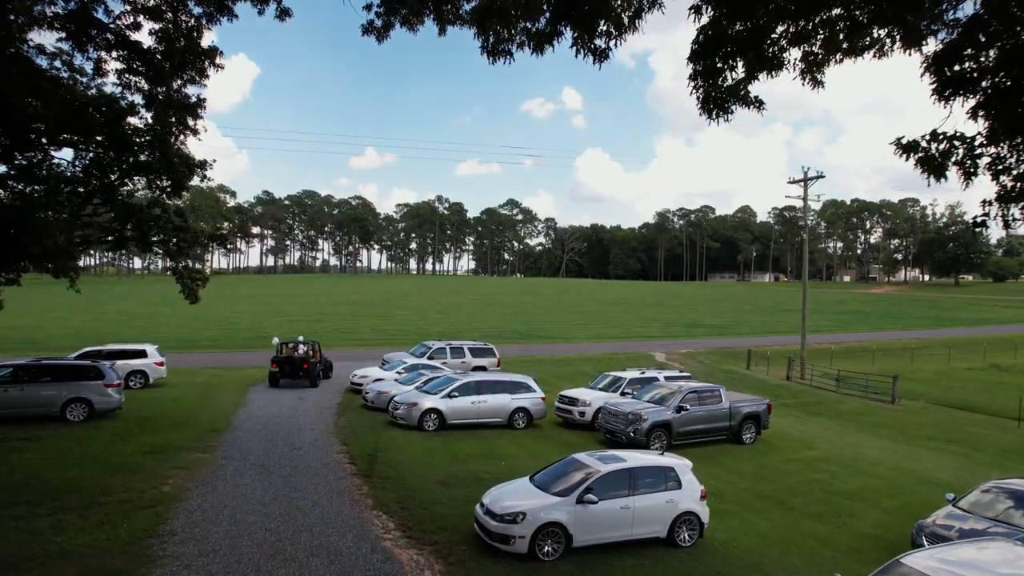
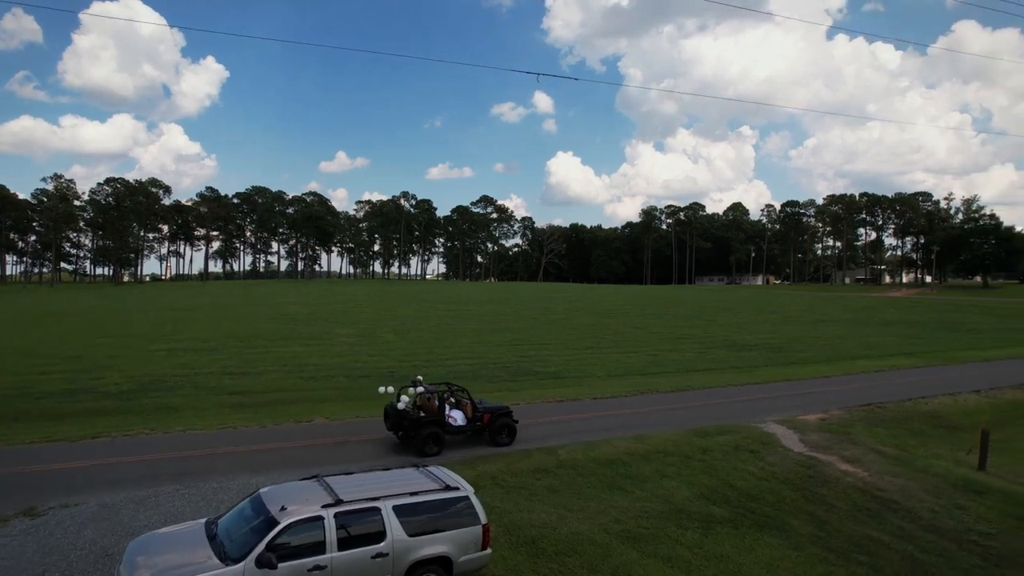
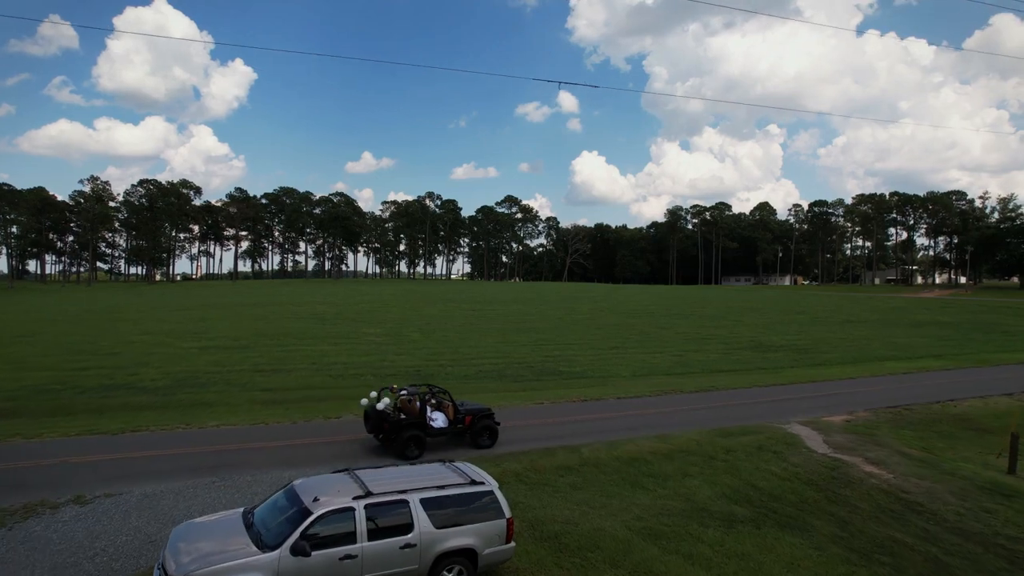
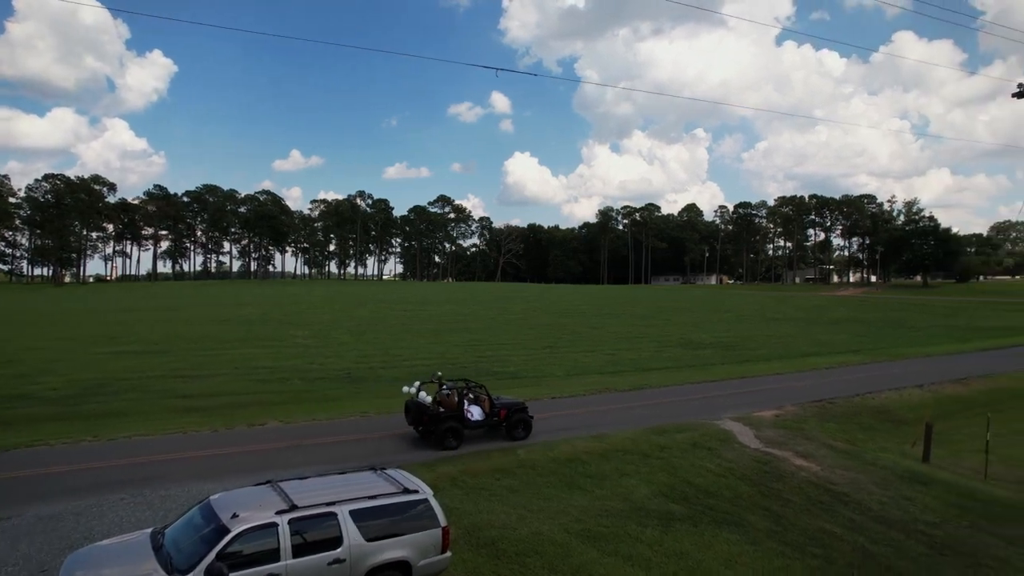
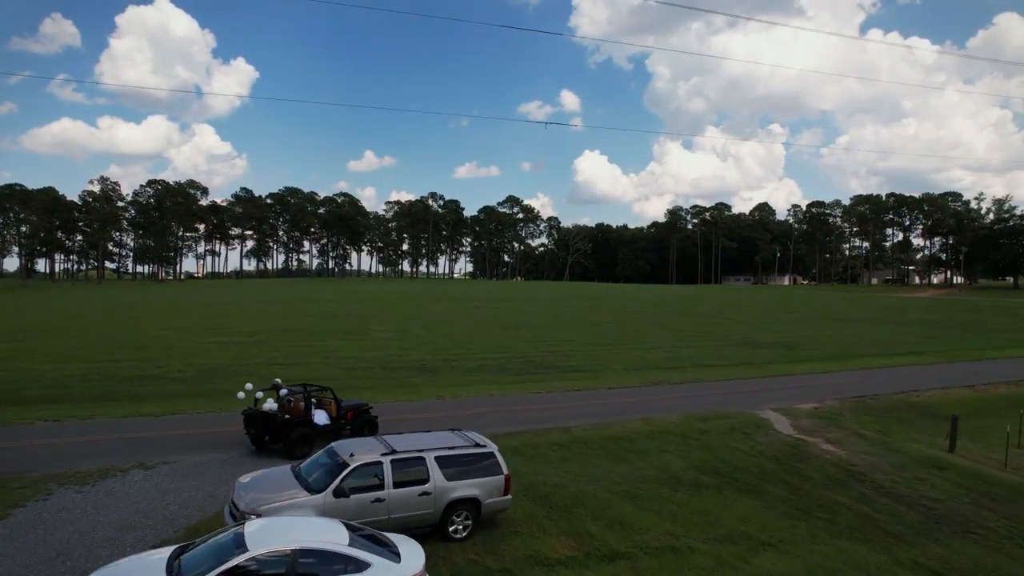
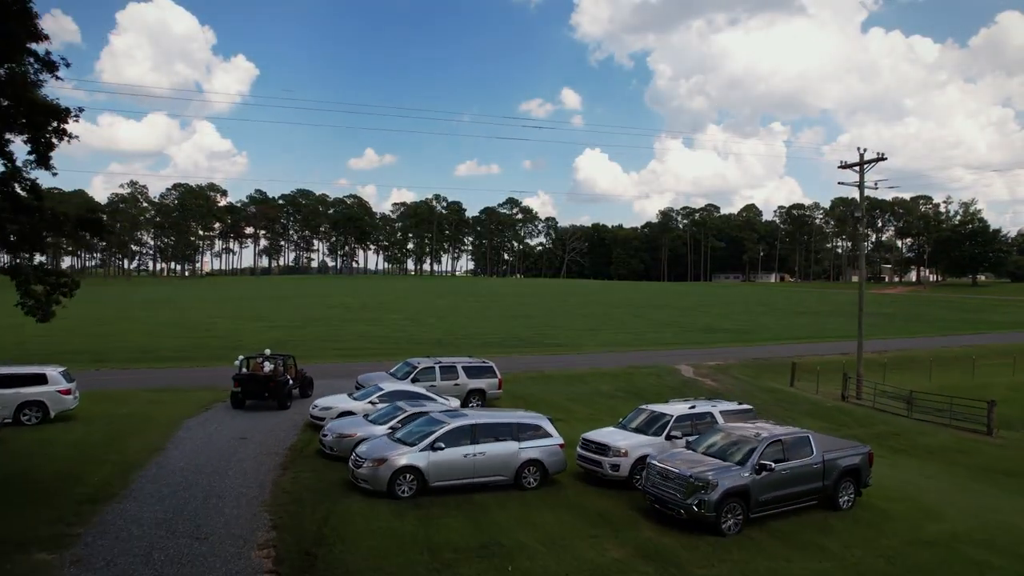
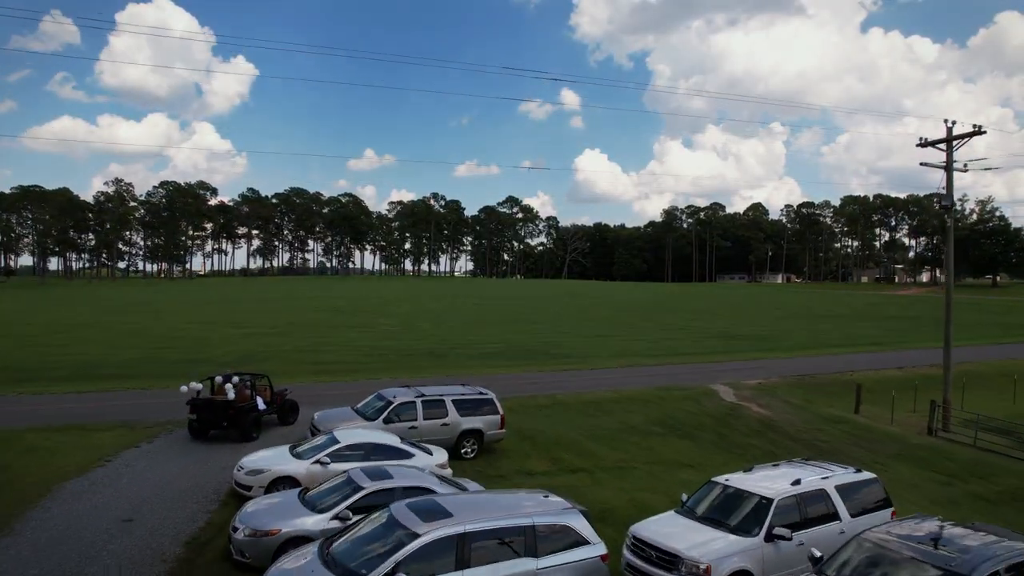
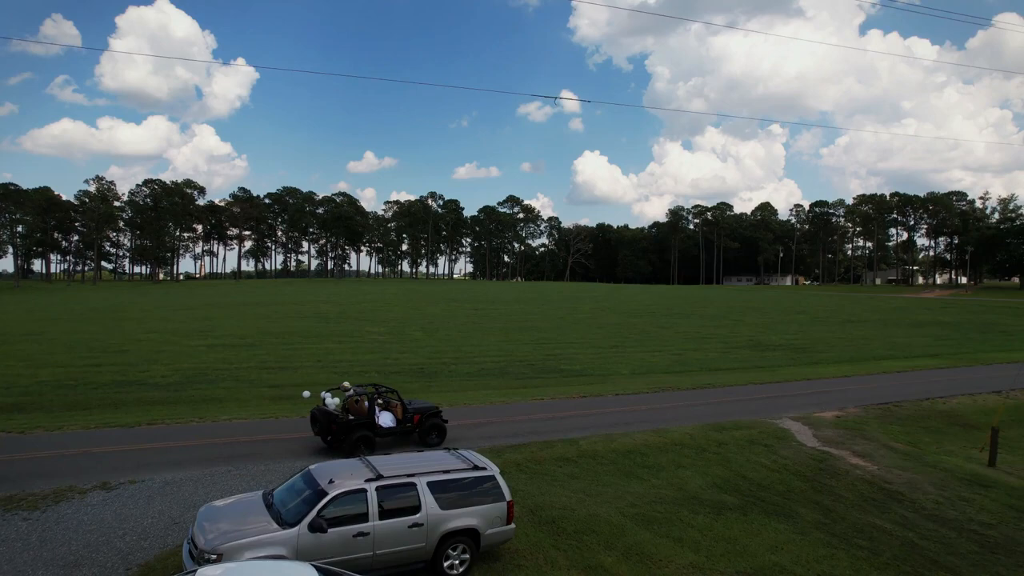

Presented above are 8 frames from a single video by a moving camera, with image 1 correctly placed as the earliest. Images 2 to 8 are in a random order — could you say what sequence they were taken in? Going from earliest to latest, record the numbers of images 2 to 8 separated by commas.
6, 7, 5, 8, 3, 2, 4
